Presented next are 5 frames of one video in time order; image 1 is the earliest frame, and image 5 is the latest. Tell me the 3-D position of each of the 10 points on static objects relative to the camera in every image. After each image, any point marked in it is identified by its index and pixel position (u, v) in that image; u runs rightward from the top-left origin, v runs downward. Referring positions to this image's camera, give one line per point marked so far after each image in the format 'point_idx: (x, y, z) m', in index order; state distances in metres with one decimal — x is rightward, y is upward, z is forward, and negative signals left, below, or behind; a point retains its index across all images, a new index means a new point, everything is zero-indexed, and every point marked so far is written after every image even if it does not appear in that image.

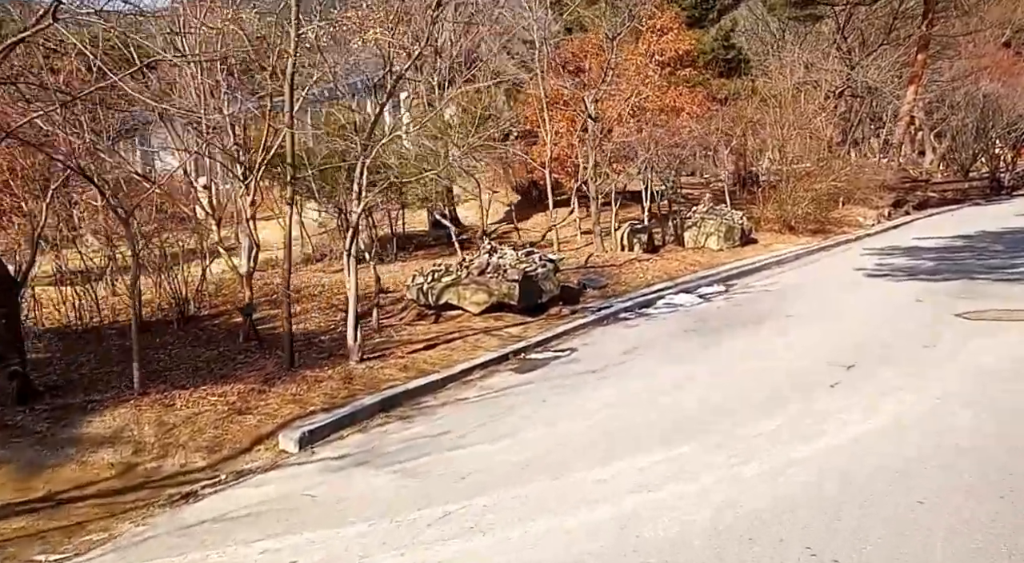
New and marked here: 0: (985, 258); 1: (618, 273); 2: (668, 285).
0: (+6.9, +0.3, +12.4) m
1: (+1.5, +0.1, +11.9) m
2: (+2.0, -0.1, +11.0) m
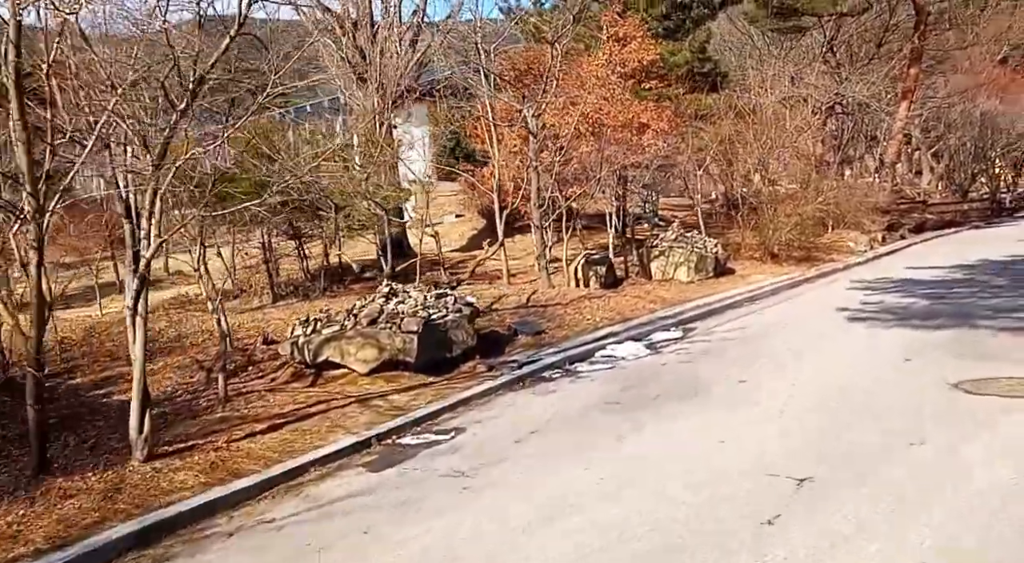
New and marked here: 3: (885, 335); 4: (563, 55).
0: (+6.1, -0.2, +10.9) m
1: (+0.6, -0.4, +10.3) m
2: (+1.2, -0.6, +9.5) m
3: (+3.7, -0.5, +8.4) m
4: (+0.9, +4.2, +15.5) m
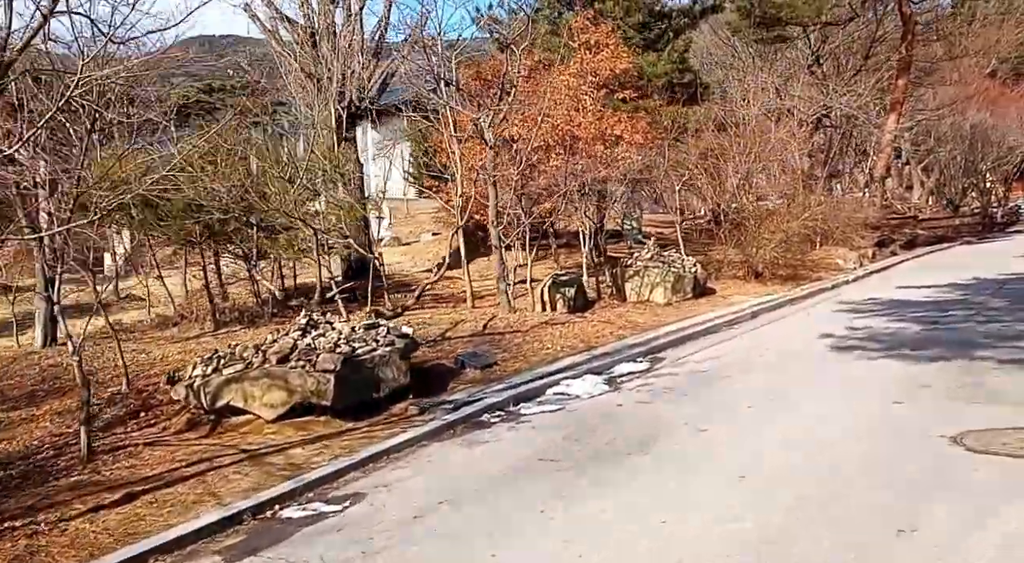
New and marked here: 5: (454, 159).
0: (+5.5, -0.4, +10.0) m
1: (+0.1, -0.7, +9.4) m
2: (+0.6, -0.8, +8.5) m
3: (+3.2, -0.7, +7.5) m
4: (+0.3, +3.8, +14.6) m
5: (-0.9, +1.9, +13.2) m
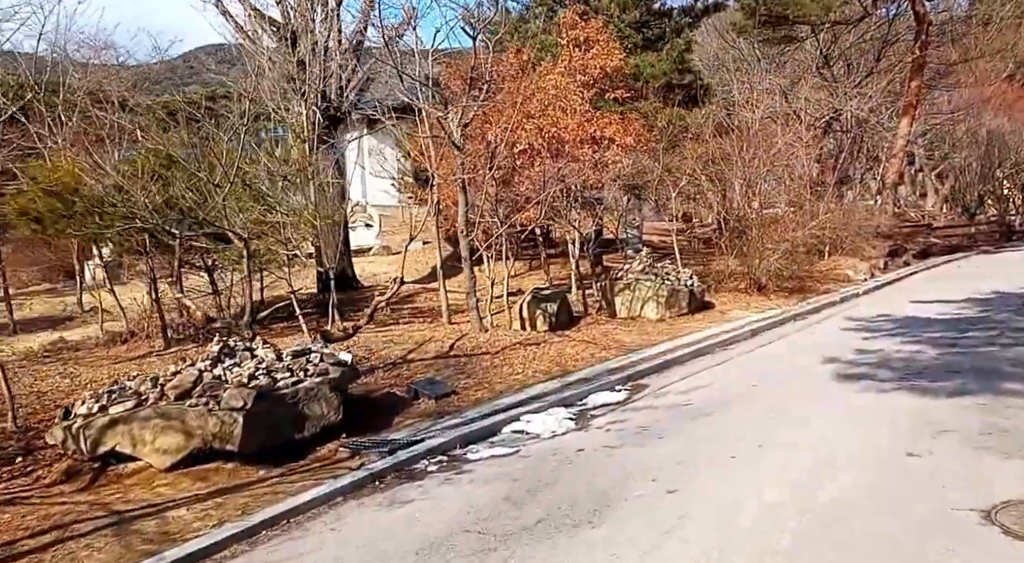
0: (+5.2, -0.6, +8.9) m
1: (-0.3, -0.9, +8.4) m
2: (+0.3, -1.0, +7.5) m
3: (+2.8, -0.9, +6.5) m
4: (+0.1, +3.6, +13.7) m
5: (-1.2, +1.7, +12.2) m
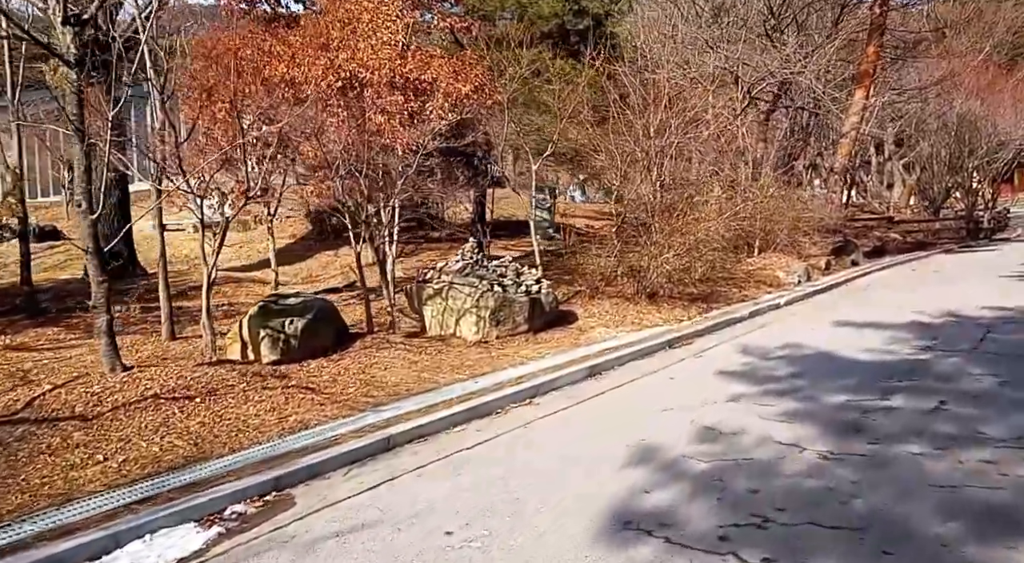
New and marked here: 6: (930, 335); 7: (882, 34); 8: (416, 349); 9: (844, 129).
0: (+2.8, -0.9, +5.4) m
1: (-2.7, -1.0, +4.7) m
2: (-2.1, -1.1, +3.9) m
3: (+0.4, -1.2, +2.9) m
4: (-2.3, +3.6, +9.9) m
5: (-3.7, +1.8, +8.5) m
6: (+4.5, -0.6, +9.1) m
7: (+7.6, +5.1, +17.3) m
8: (-0.9, -0.7, +8.3) m
9: (+7.6, +3.5, +19.2) m
